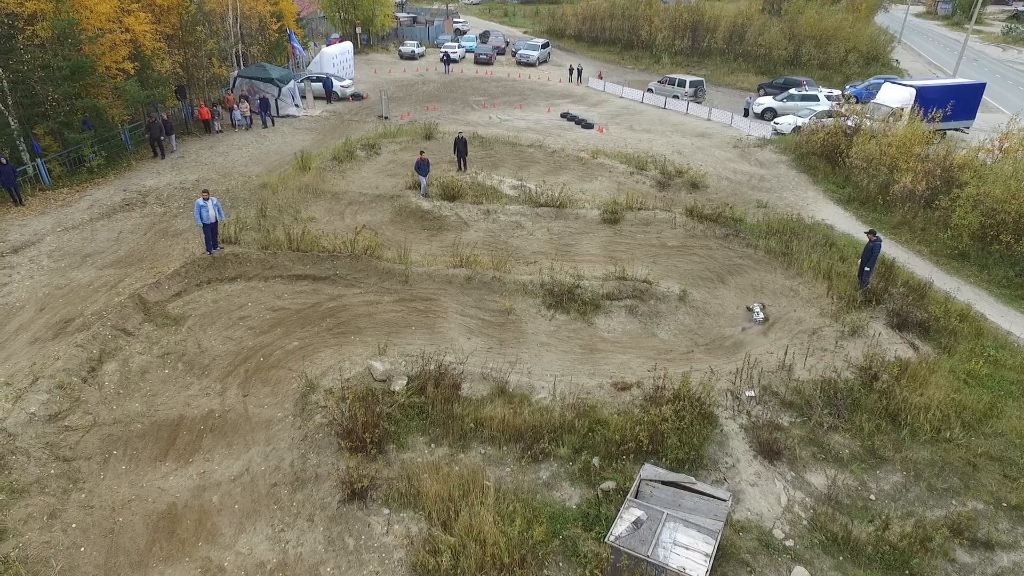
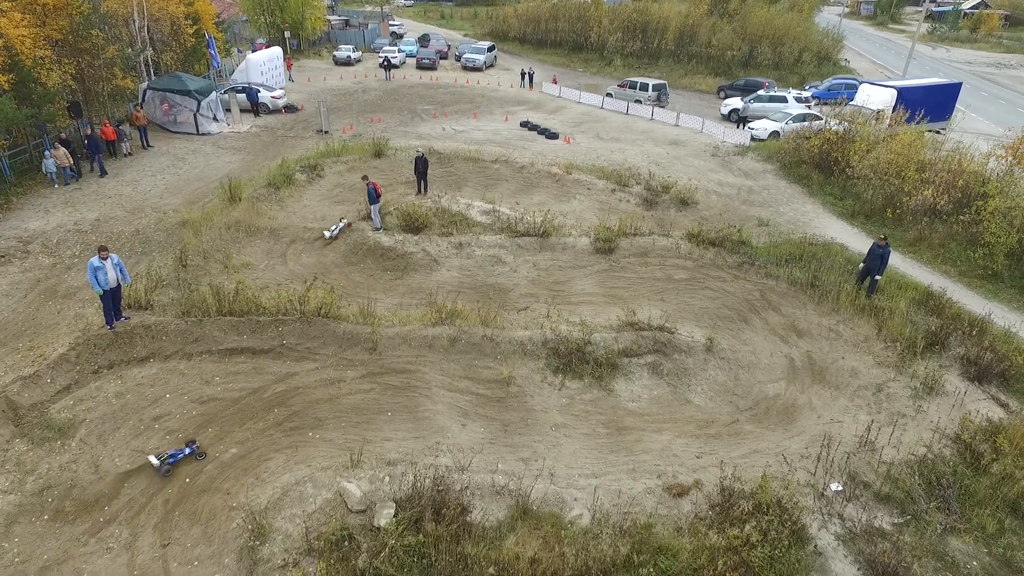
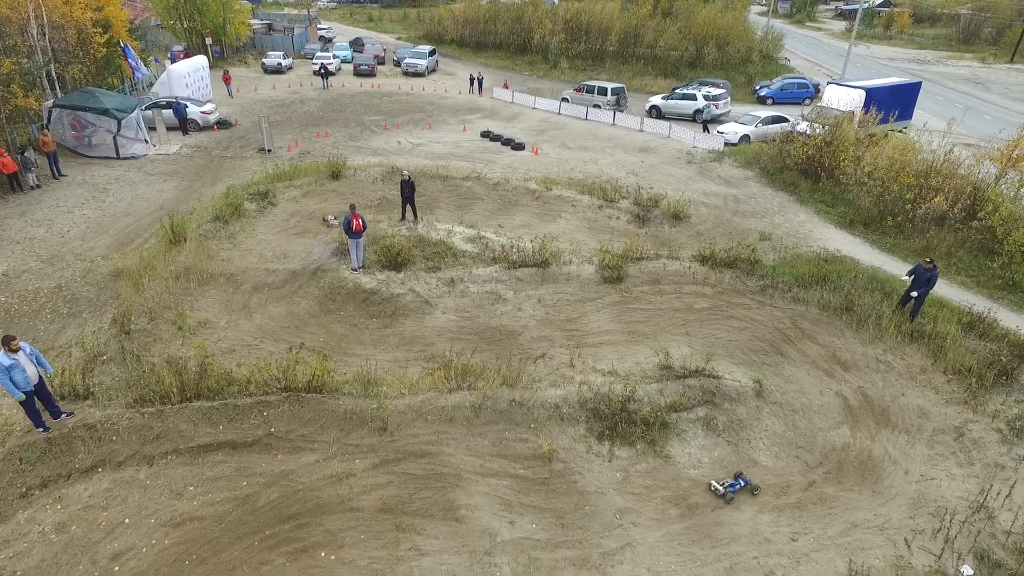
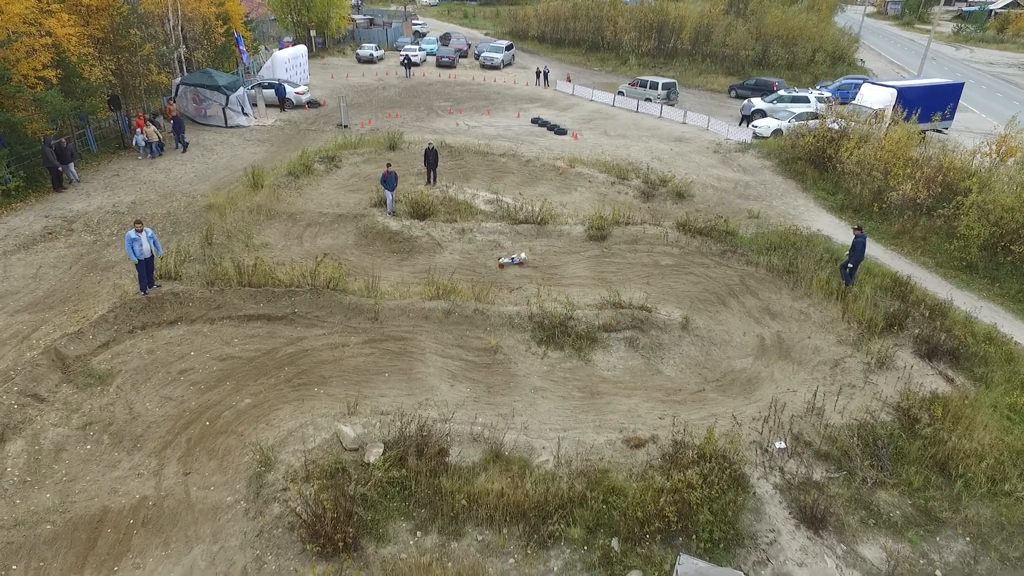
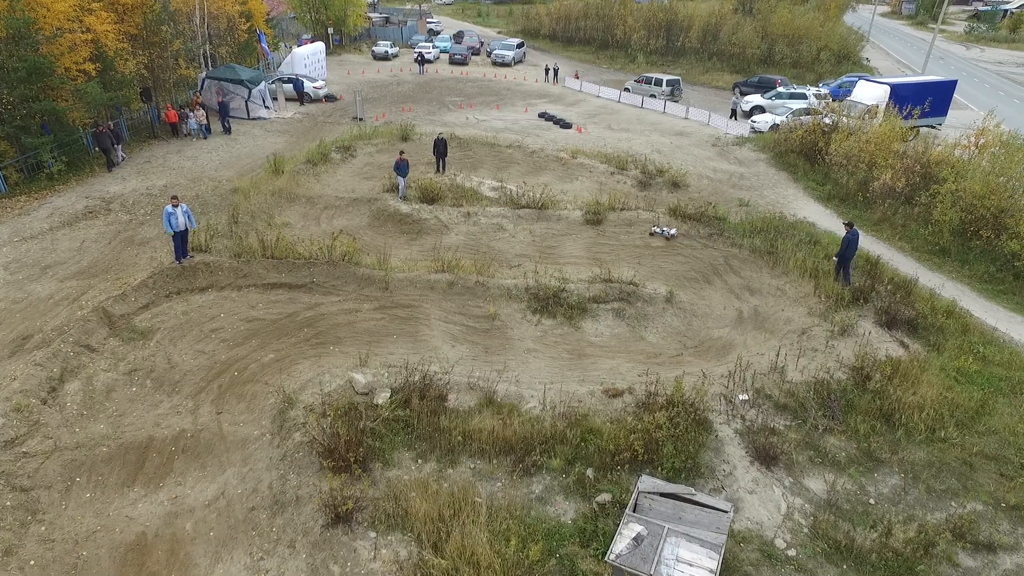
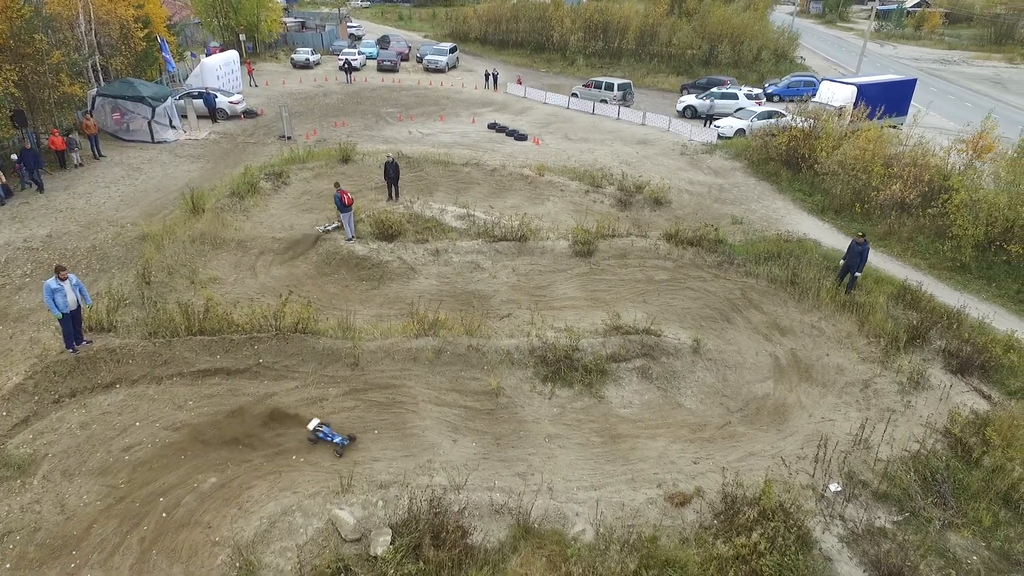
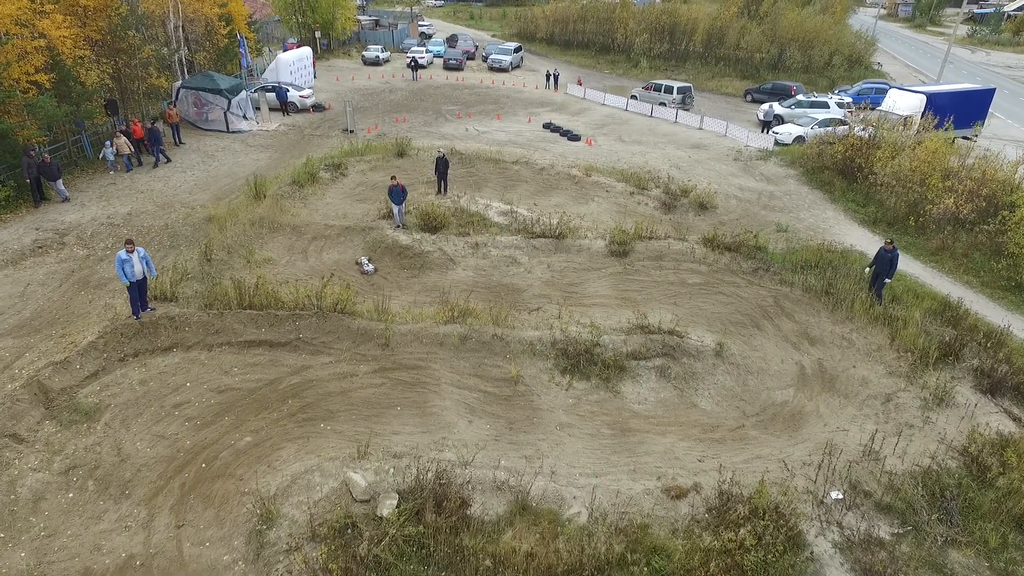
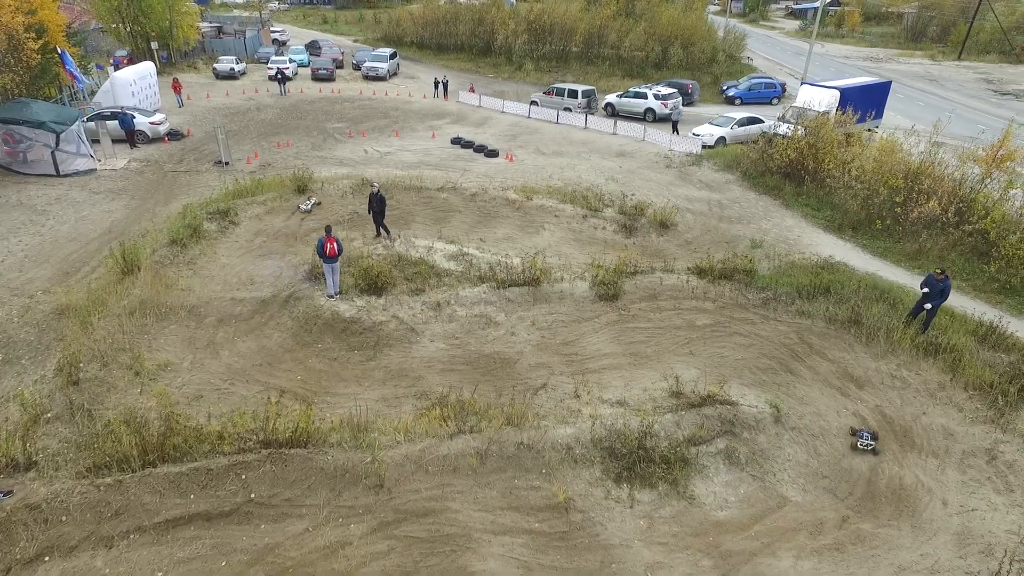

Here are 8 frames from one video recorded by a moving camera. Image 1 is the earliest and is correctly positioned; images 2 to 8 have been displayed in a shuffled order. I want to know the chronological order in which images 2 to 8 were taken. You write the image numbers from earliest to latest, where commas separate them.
5, 4, 7, 2, 6, 3, 8
